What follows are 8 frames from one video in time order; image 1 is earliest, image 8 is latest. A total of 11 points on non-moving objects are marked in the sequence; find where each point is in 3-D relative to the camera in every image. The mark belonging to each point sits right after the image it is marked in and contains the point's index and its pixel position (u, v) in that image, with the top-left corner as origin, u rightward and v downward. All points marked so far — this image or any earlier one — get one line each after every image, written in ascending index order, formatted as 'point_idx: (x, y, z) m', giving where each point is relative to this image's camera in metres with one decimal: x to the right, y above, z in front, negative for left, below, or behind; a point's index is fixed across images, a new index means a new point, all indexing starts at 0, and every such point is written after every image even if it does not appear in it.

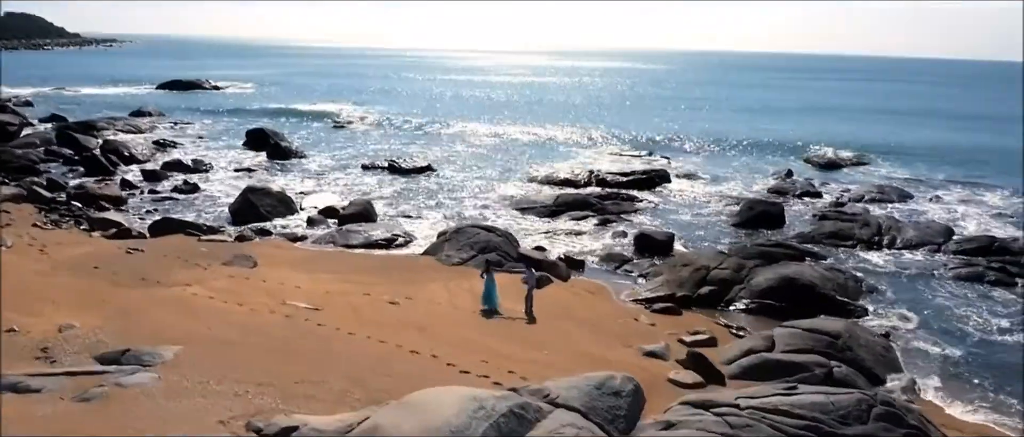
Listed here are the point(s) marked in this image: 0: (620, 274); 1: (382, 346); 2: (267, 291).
0: (+2.5, -1.4, +18.2) m
1: (-1.8, -2.0, +11.8) m
2: (-4.5, -1.4, +14.7) m
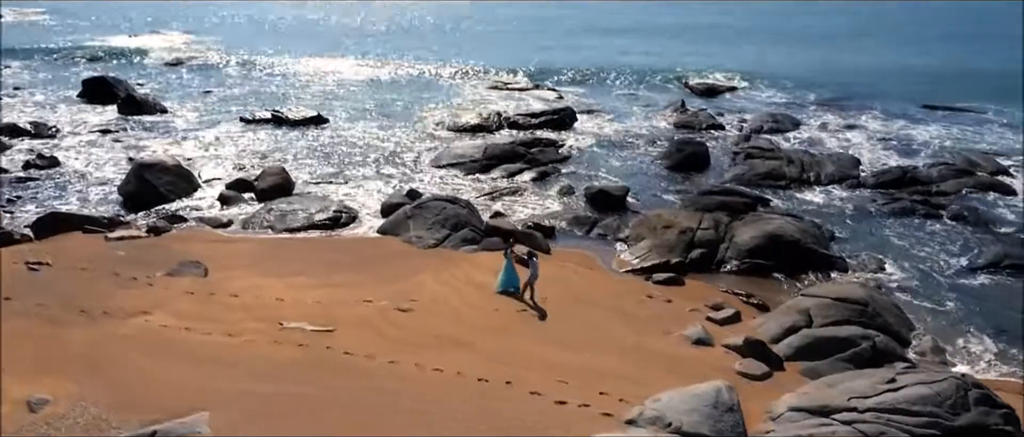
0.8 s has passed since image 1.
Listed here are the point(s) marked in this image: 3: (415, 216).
0: (+1.8, -0.5, +17.5) m
1: (-0.8, -2.1, +10.4) m
2: (-4.1, -1.5, +12.5) m
3: (-2.0, 0.0, +16.8) m
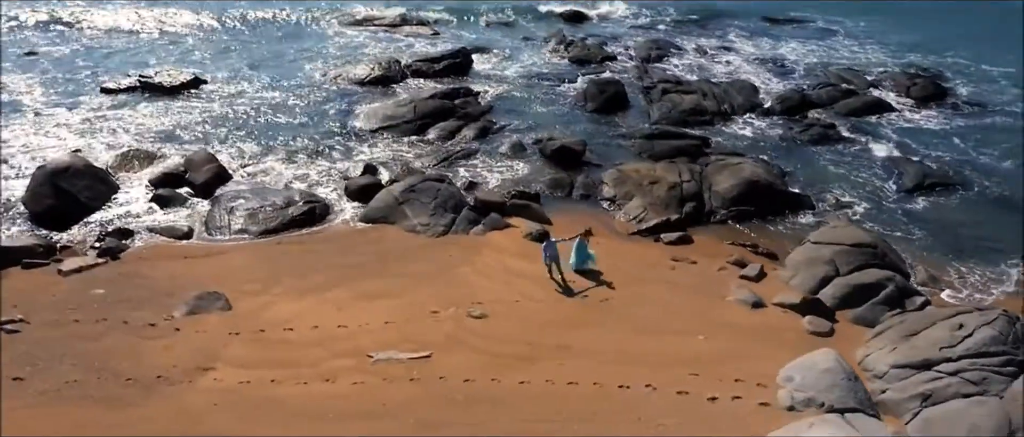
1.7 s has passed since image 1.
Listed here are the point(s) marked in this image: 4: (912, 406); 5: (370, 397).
0: (+1.5, +0.3, +17.6) m
1: (+1.0, -2.3, +10.4) m
2: (-2.7, -1.8, +11.4) m
3: (-2.0, +0.3, +15.9) m
4: (+5.3, -2.4, +10.3) m
5: (-1.8, -2.3, +10.2) m
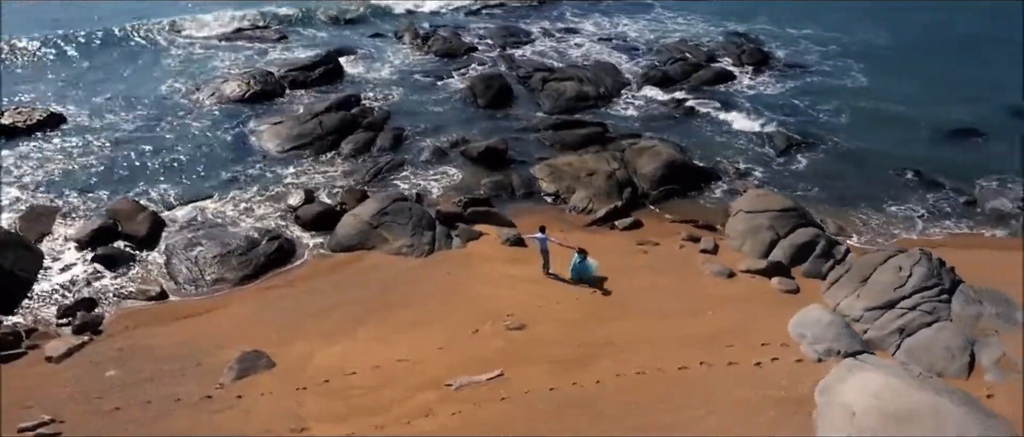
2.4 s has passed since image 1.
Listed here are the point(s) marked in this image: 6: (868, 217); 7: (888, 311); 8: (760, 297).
0: (+0.4, +0.4, +18.8) m
1: (+2.2, -2.4, +11.8) m
2: (-1.7, -2.5, +11.8) m
3: (-2.6, -0.1, +16.2) m
4: (+6.2, -2.0, +12.9) m
5: (-0.5, -2.8, +10.9) m
6: (+8.3, 0.0, +18.4) m
7: (+6.4, -1.6, +13.3) m
8: (+4.6, -1.4, +14.6) m
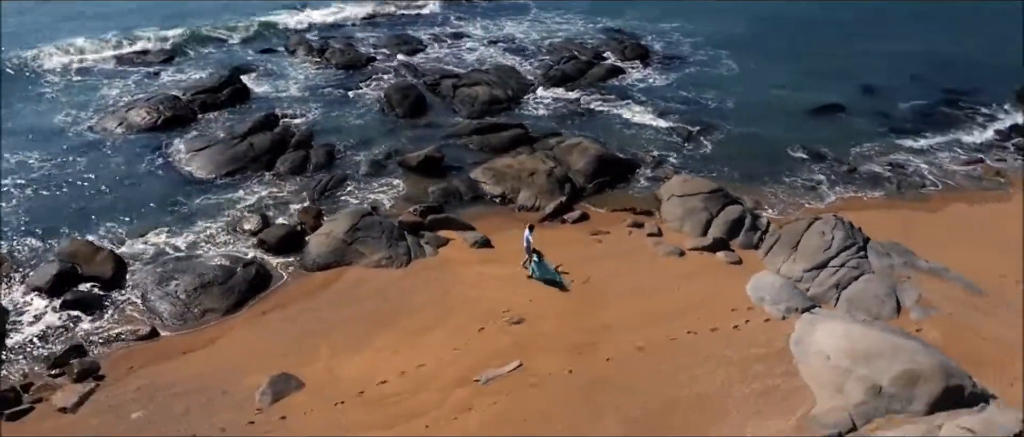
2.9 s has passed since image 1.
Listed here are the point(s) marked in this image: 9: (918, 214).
0: (-0.9, +0.3, +19.9) m
1: (+2.4, -2.3, +13.4) m
2: (-1.4, -2.7, +12.7) m
3: (-3.3, -0.5, +16.8) m
4: (+6.2, -1.4, +15.2) m
5: (+0.1, -2.9, +12.0) m
6: (+7.0, +0.7, +21.0) m
7: (+6.2, -1.1, +15.7) m
8: (+4.2, -1.1, +16.6) m
9: (+10.2, +0.1, +19.9) m
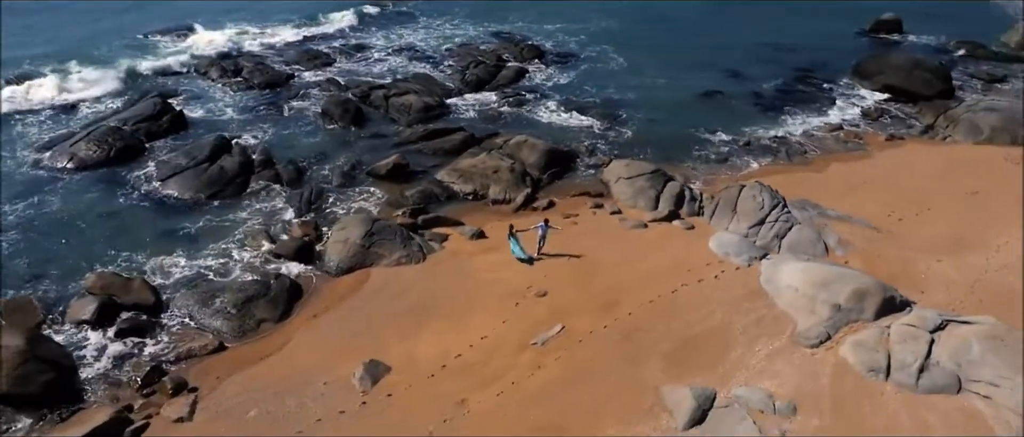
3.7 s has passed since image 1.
0: (-1.7, +0.4, +22.3) m
1: (+3.2, -1.8, +16.7) m
2: (-0.3, -2.6, +15.2) m
3: (-3.2, -0.6, +18.8) m
4: (+6.4, -0.6, +19.2) m
5: (+1.2, -2.7, +14.8) m
6: (+5.8, +1.6, +25.0) m
7: (+6.2, -0.2, +19.6) m
8: (+4.1, -0.4, +20.1) m
9: (+9.2, +1.4, +24.5) m
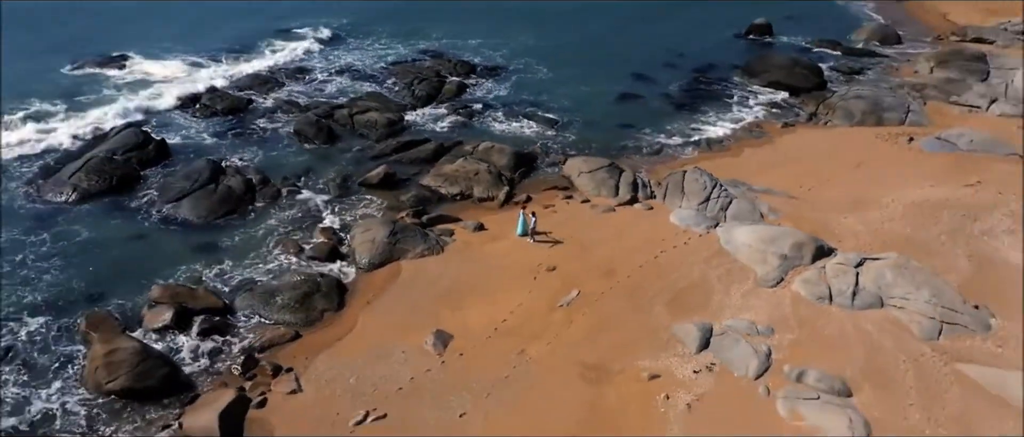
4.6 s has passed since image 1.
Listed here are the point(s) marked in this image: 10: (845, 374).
0: (-2.2, +0.5, +25.6) m
1: (+3.6, -1.3, +20.8) m
2: (+0.5, -2.3, +18.8) m
3: (-3.1, -0.6, +21.9) m
4: (+6.3, +0.1, +23.8) m
5: (+2.1, -2.3, +18.7) m
6: (+4.6, +2.2, +29.4) m
7: (+6.1, +0.5, +24.2) m
8: (+3.9, +0.1, +24.3) m
9: (+8.1, +2.2, +29.5) m
10: (+7.0, -3.2, +16.5) m
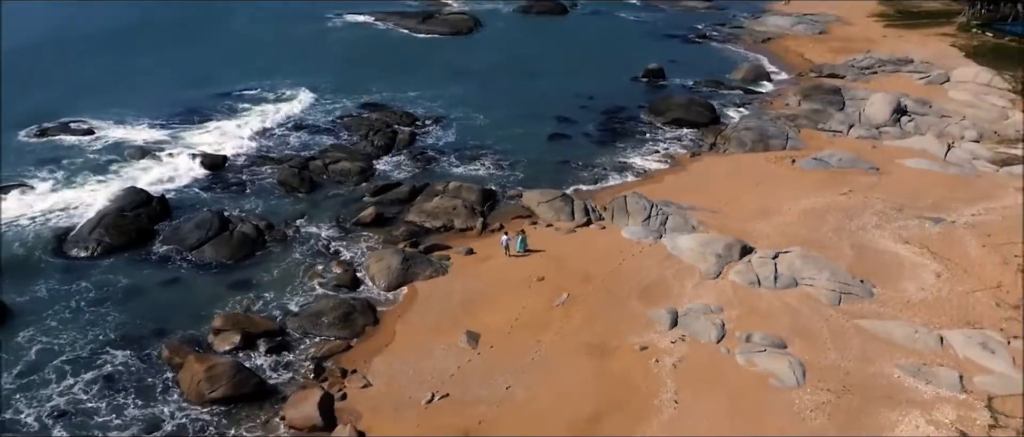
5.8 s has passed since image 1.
0: (-3.1, -0.7, +30.1) m
1: (+3.5, -1.7, +26.1) m
2: (+0.7, -2.9, +23.6) m
3: (-3.4, -1.6, +26.2) m
4: (+5.6, -0.4, +29.5) m
5: (+2.4, -2.8, +23.8) m
6: (+3.0, +1.3, +35.0) m
7: (+5.3, 0.0, +29.9) m
8: (+3.2, -0.6, +29.8) m
9: (+6.4, +1.5, +35.5) m
10: (+7.5, -3.2, +22.3) m
